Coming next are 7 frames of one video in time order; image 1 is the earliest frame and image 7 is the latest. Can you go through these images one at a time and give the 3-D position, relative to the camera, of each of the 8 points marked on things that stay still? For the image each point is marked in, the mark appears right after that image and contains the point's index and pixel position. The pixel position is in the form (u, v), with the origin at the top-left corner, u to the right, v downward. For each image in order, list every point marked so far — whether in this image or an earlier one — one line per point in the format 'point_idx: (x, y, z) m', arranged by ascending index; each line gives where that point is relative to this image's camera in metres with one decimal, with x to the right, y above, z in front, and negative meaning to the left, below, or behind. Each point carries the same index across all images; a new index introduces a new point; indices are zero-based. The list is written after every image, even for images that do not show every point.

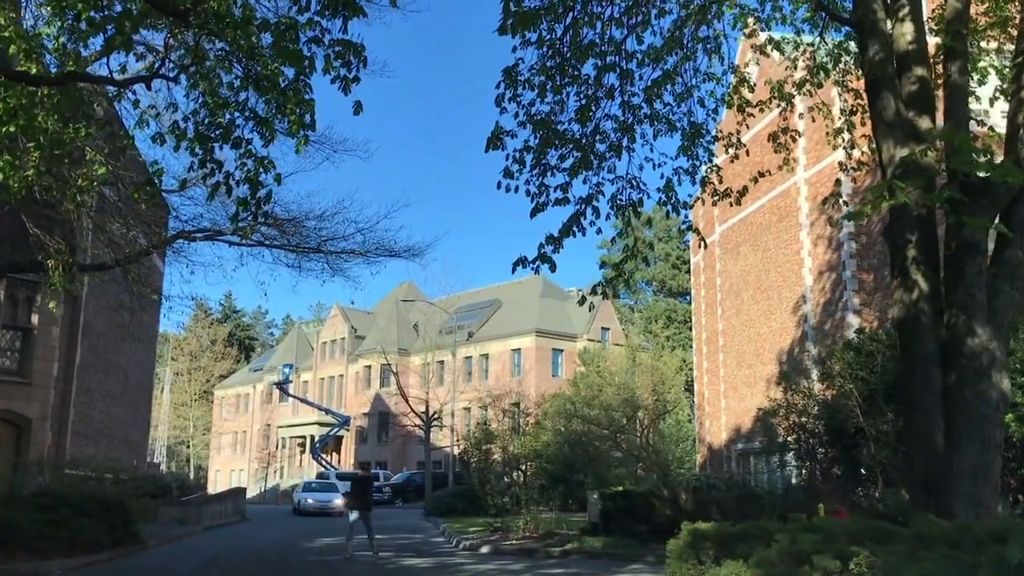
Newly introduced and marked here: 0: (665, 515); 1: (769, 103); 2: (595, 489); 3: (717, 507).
0: (+2.5, -3.7, +15.7) m
1: (+3.5, +2.6, +13.2) m
2: (+1.5, -3.7, +17.3) m
3: (+3.3, -3.5, +15.1) m
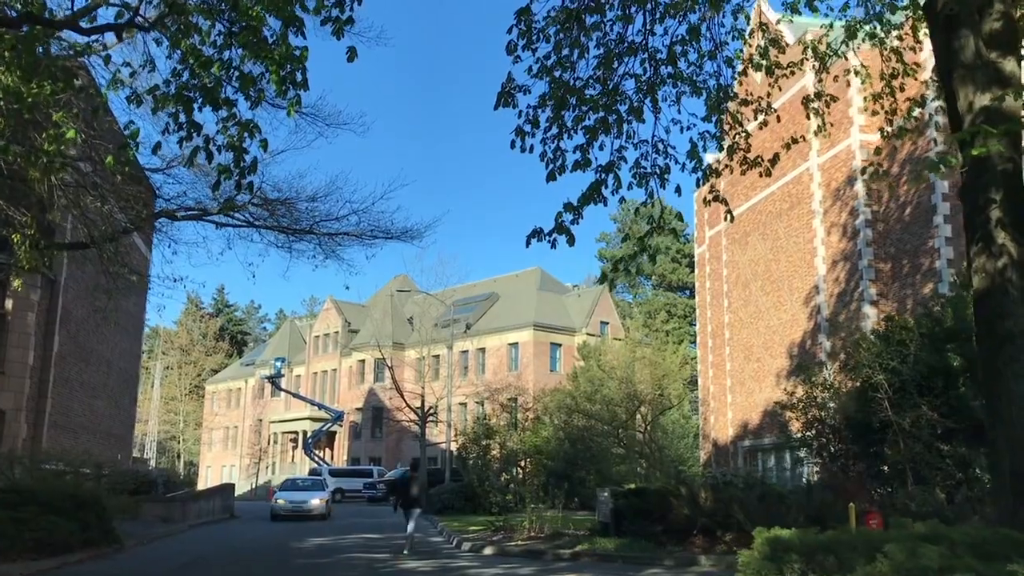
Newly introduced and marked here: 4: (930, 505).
0: (+2.6, -3.4, +14.6) m
1: (+3.6, +2.8, +12.1) m
2: (+1.6, -3.4, +16.2) m
3: (+3.4, -3.2, +14.0) m
4: (+6.4, -3.3, +14.7) m
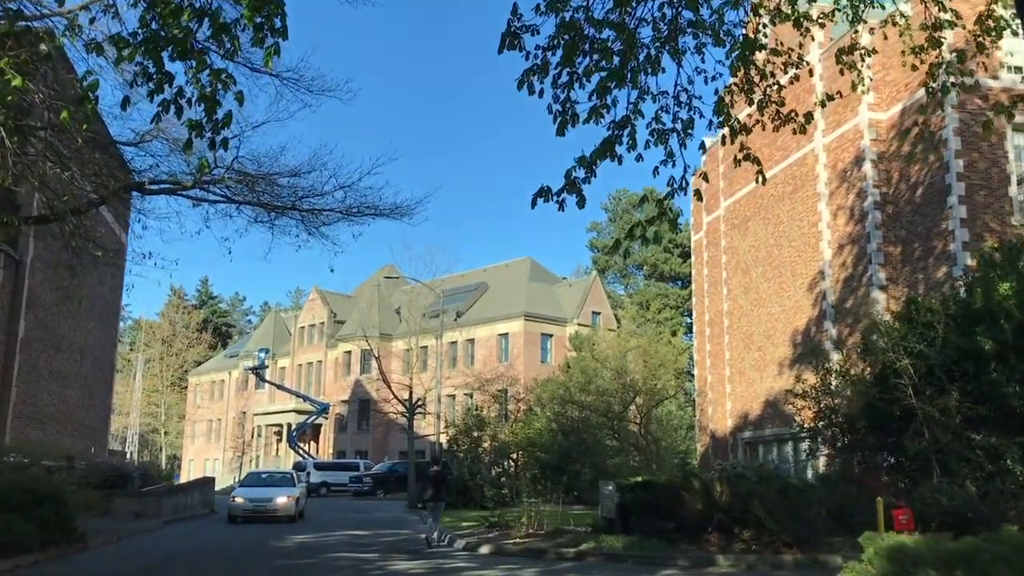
0: (+2.6, -3.1, +13.5) m
1: (+3.7, +3.1, +11.0) m
2: (+1.5, -3.0, +15.1) m
3: (+3.4, -2.9, +12.9) m
4: (+6.4, -3.0, +13.6) m
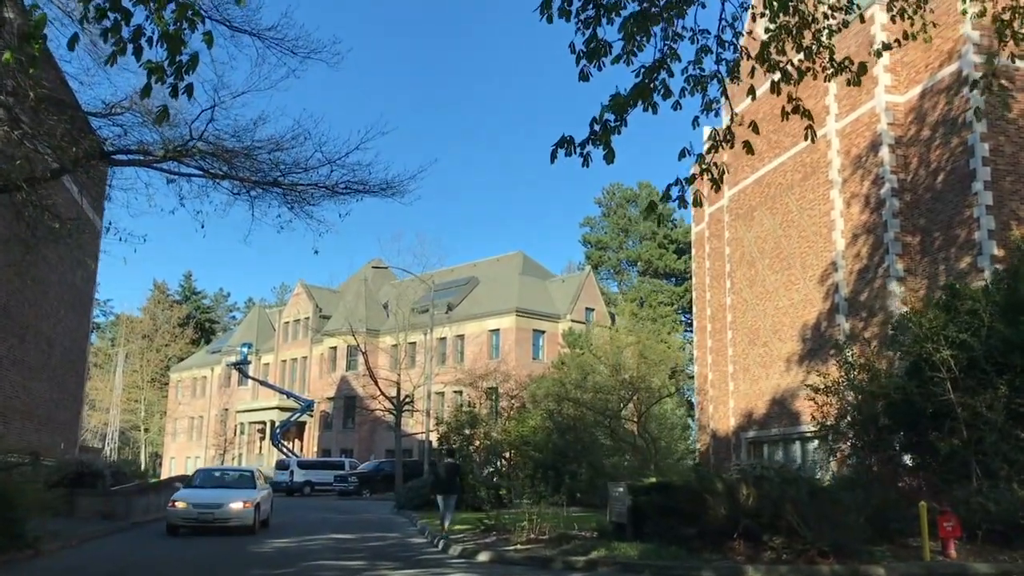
0: (+2.6, -2.9, +12.2) m
1: (+3.8, +3.4, +9.7) m
2: (+1.5, -2.8, +13.8) m
3: (+3.4, -2.7, +11.6) m
4: (+6.4, -2.8, +12.4) m
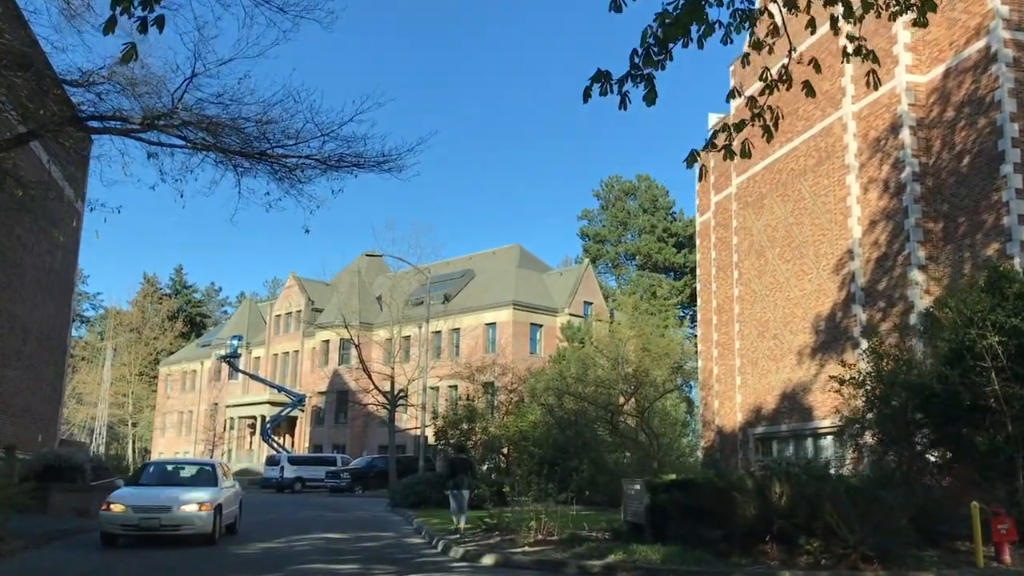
0: (+2.7, -2.6, +11.1) m
1: (+3.9, +3.6, +8.6) m
2: (+1.6, -2.5, +12.7) m
3: (+3.5, -2.4, +10.5) m
4: (+6.5, -2.6, +11.3) m
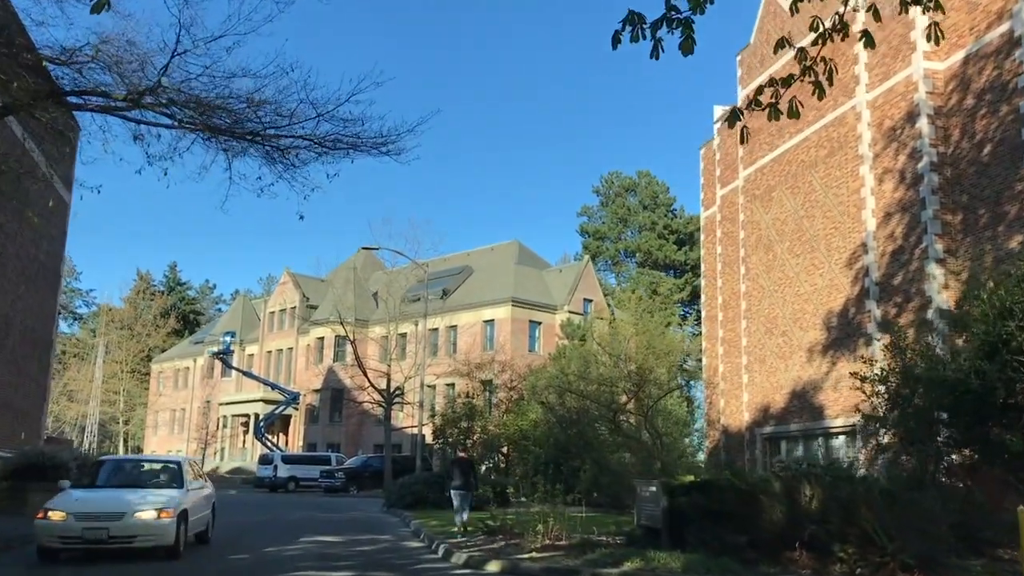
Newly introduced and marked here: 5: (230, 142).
0: (+2.8, -2.5, +10.3) m
1: (+4.1, +3.8, +7.8) m
2: (+1.7, -2.4, +11.8) m
3: (+3.6, -2.3, +9.7) m
4: (+6.6, -2.4, +10.5) m
5: (-3.8, +2.0, +13.3) m
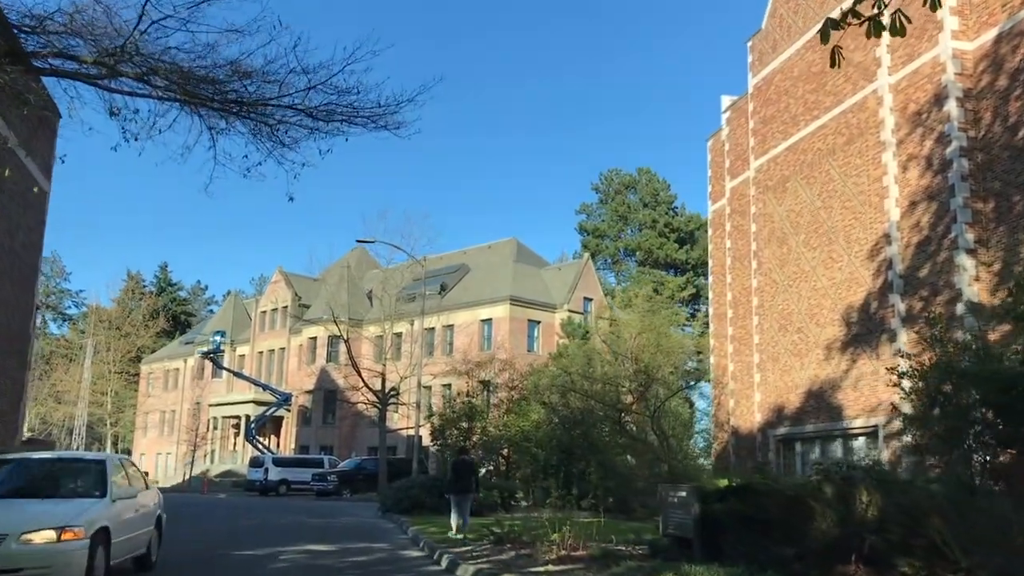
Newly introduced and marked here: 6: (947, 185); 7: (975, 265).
0: (+2.9, -2.3, +9.1) m
1: (+4.2, +4.0, +6.6) m
2: (+1.8, -2.2, +10.6) m
3: (+3.8, -2.1, +8.5) m
4: (+6.7, -2.2, +9.3) m
5: (-3.7, +2.3, +12.0) m
6: (+8.9, +2.1, +19.5) m
7: (+9.1, +0.5, +18.8) m
